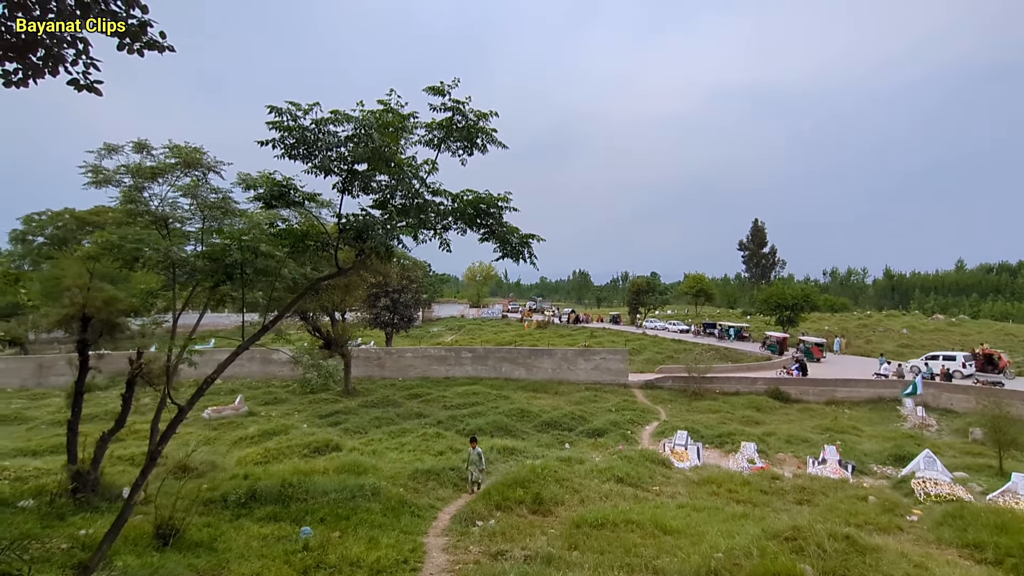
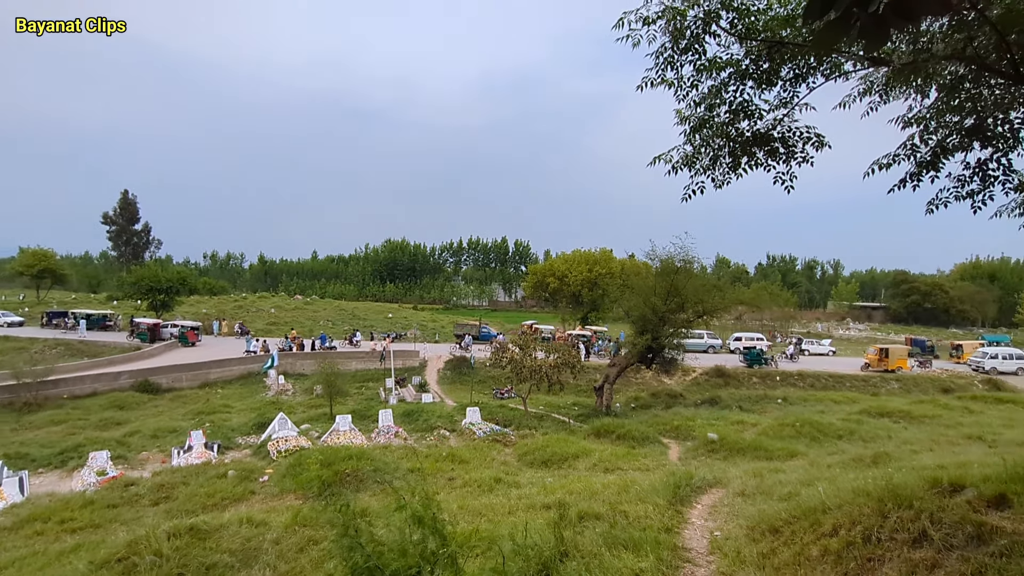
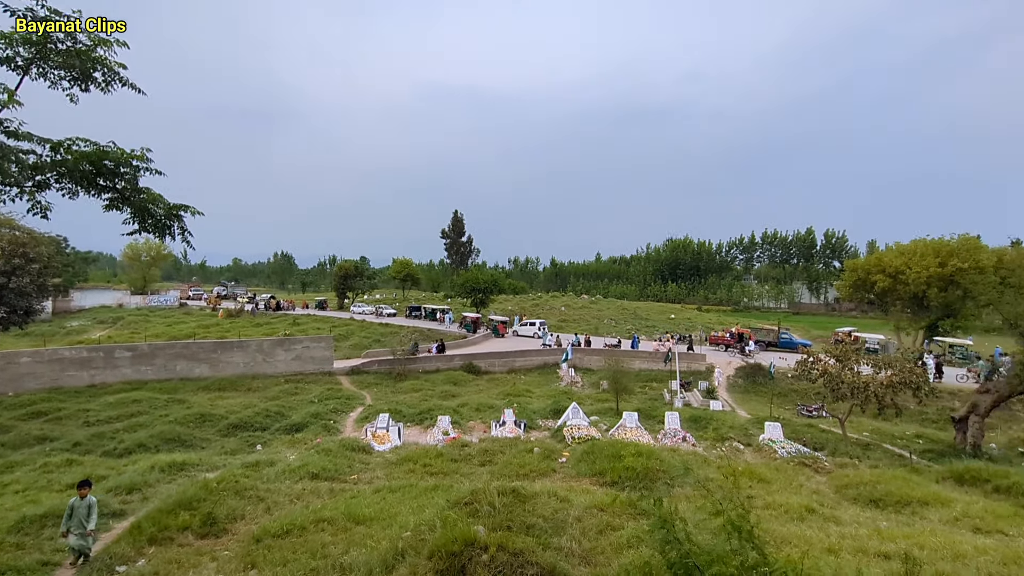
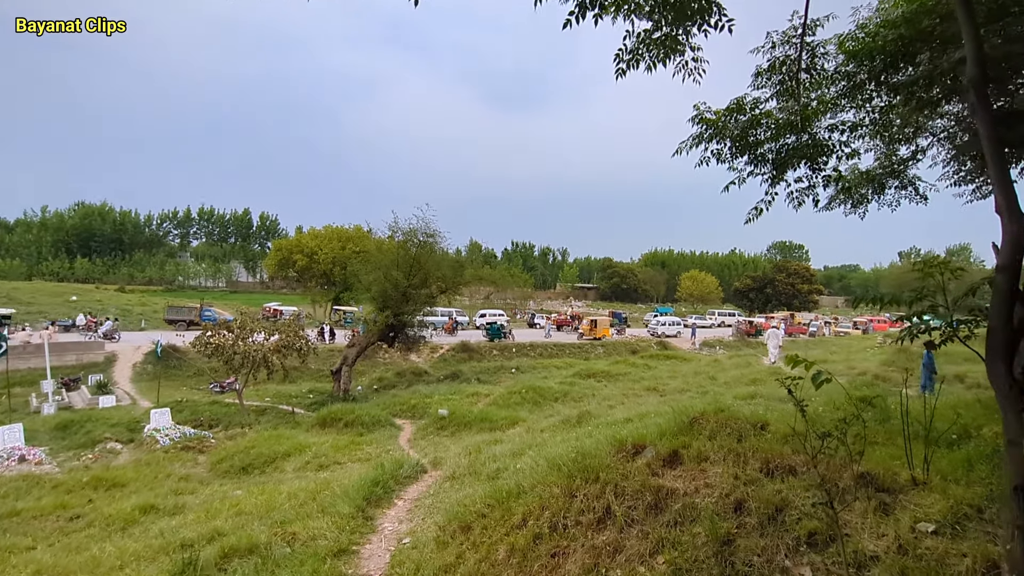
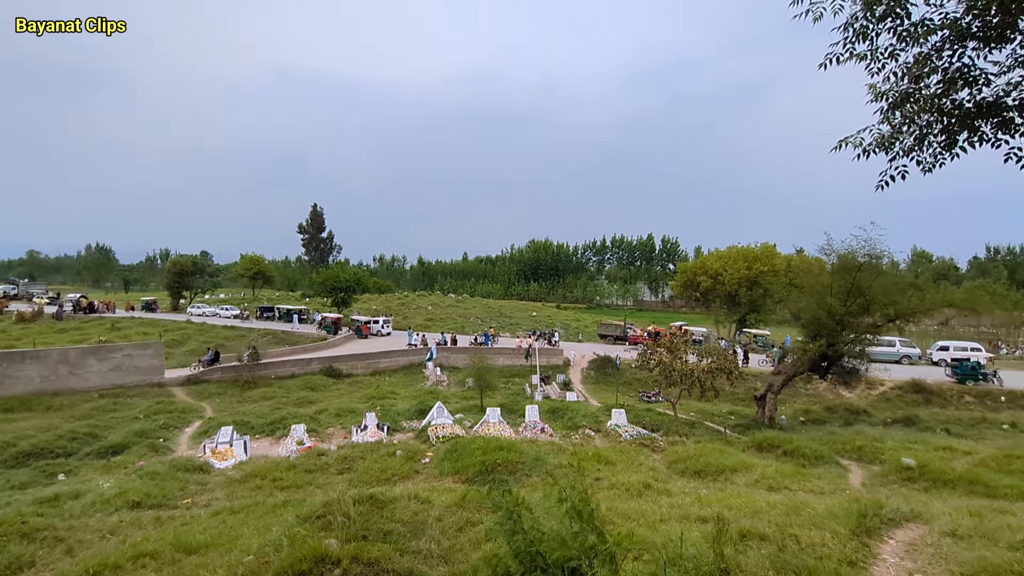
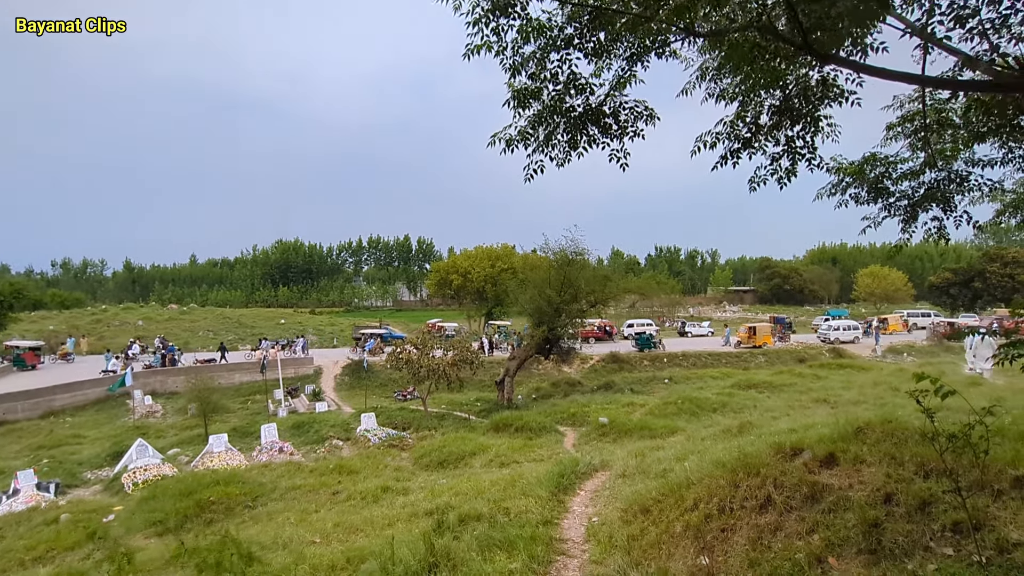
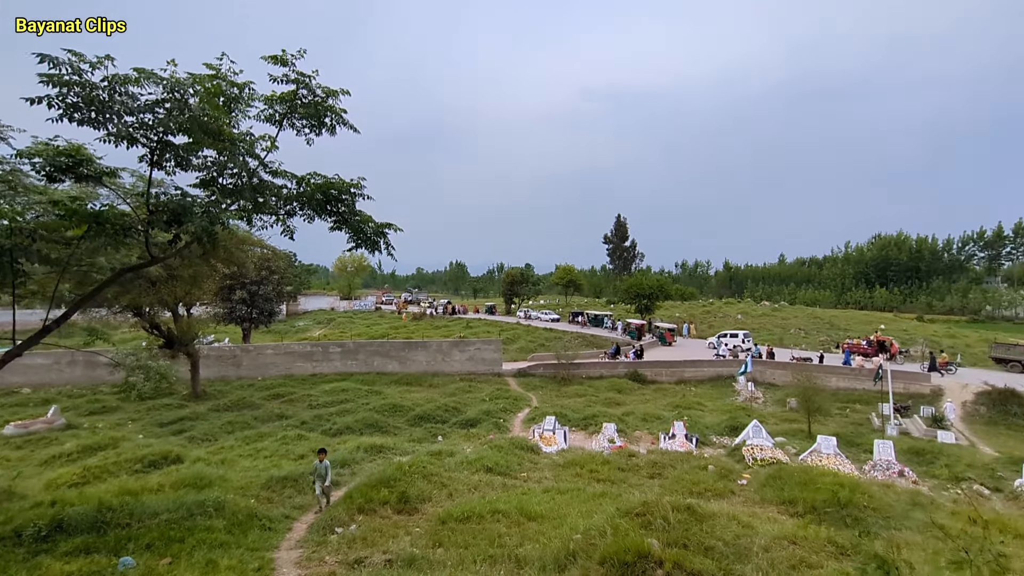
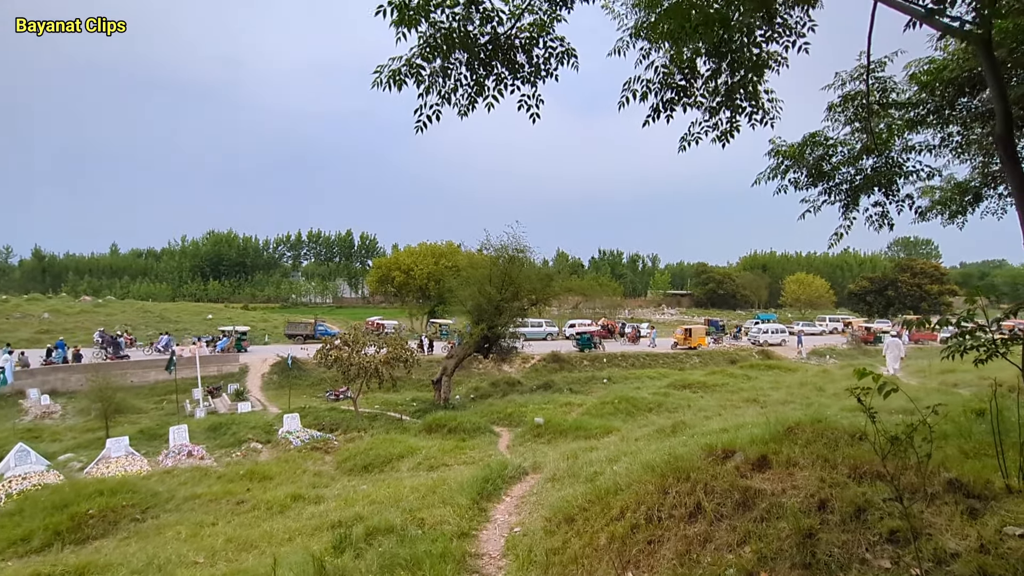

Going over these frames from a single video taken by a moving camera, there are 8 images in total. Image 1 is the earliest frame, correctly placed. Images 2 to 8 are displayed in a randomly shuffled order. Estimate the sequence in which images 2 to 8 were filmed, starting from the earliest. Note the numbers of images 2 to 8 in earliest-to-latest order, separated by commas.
7, 3, 5, 2, 6, 8, 4
